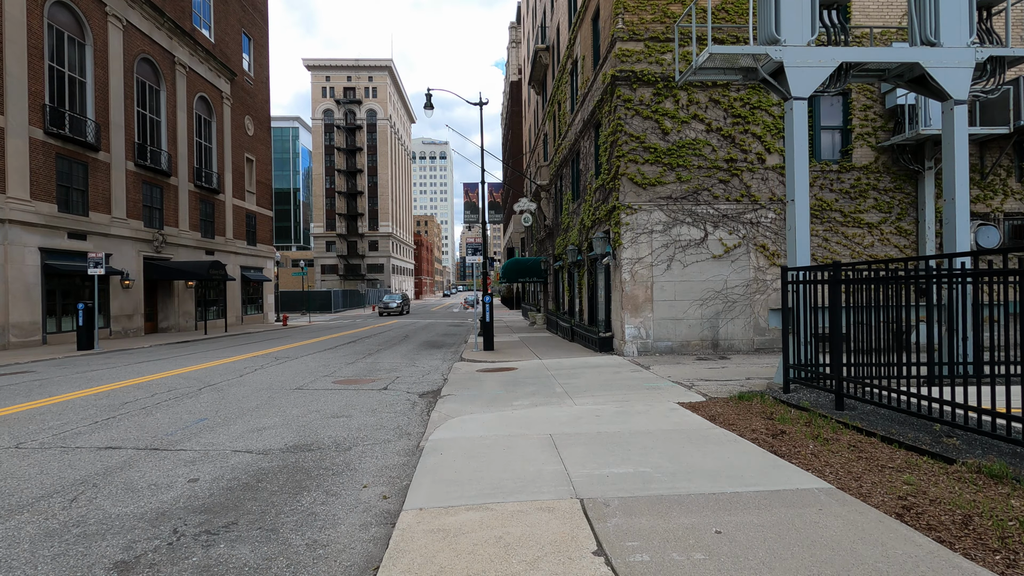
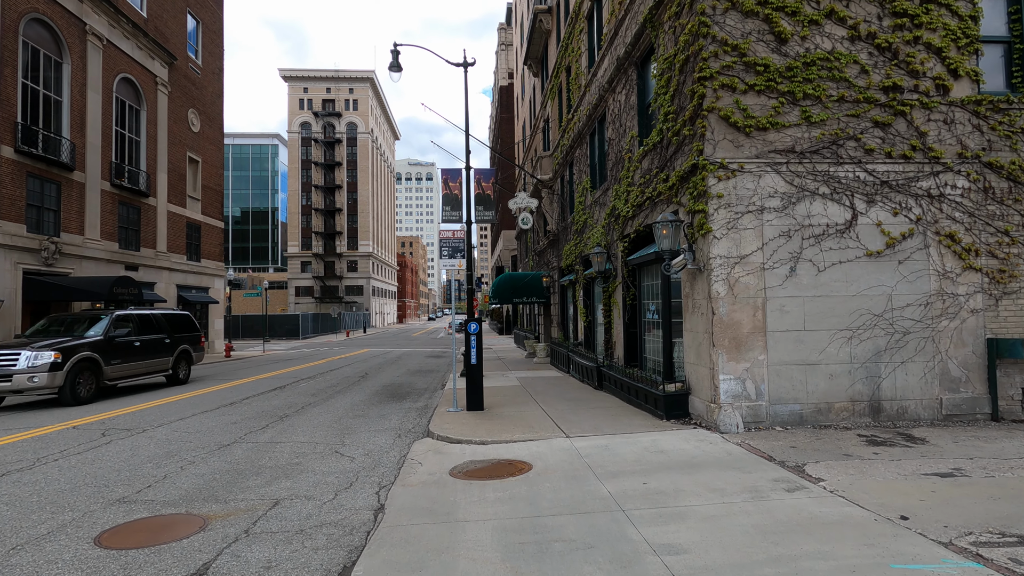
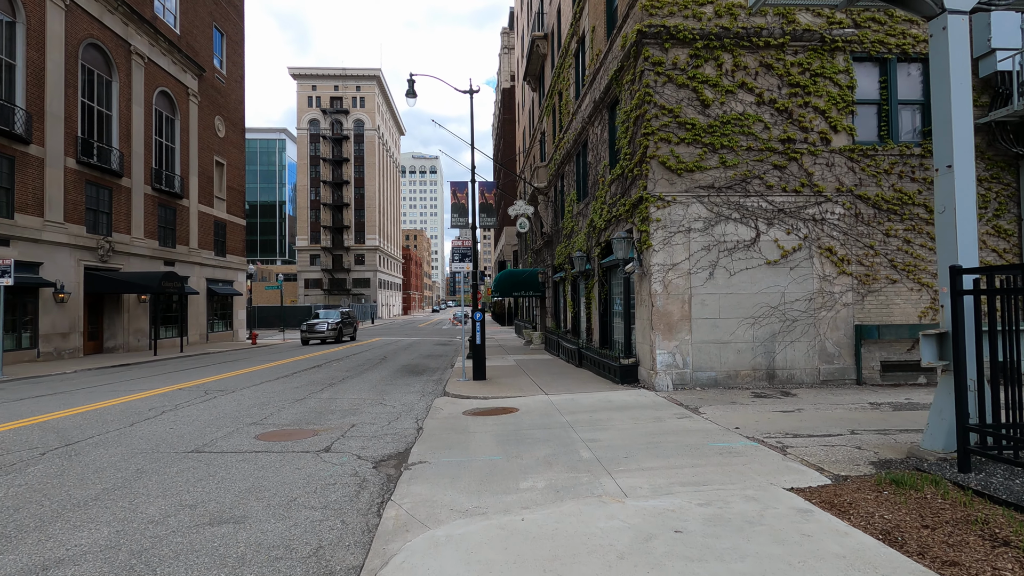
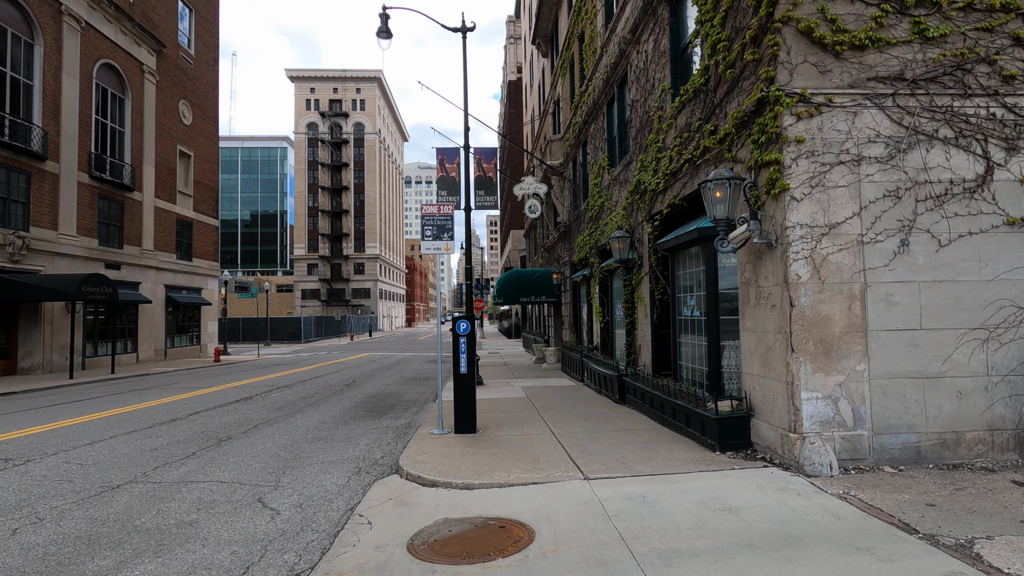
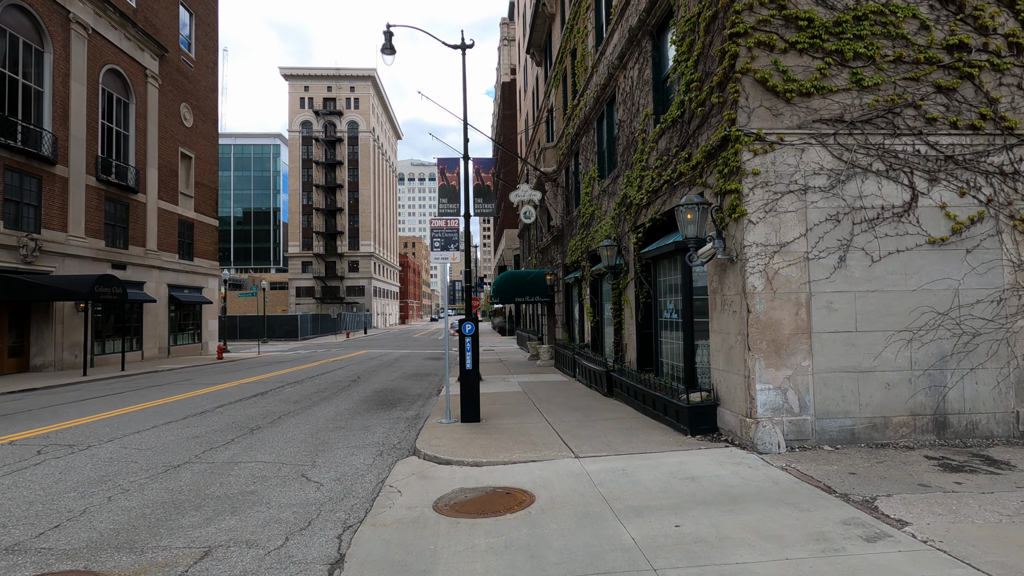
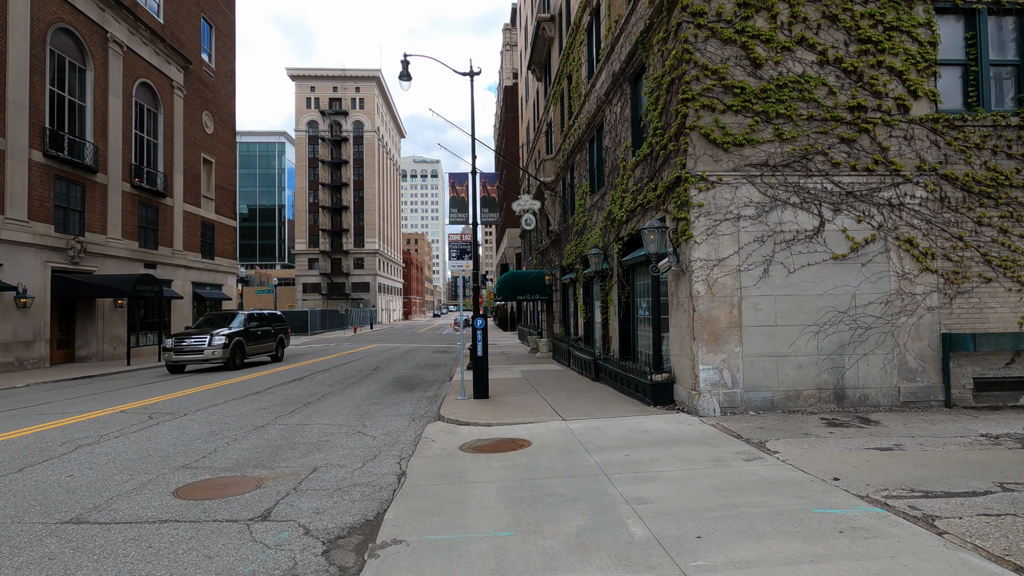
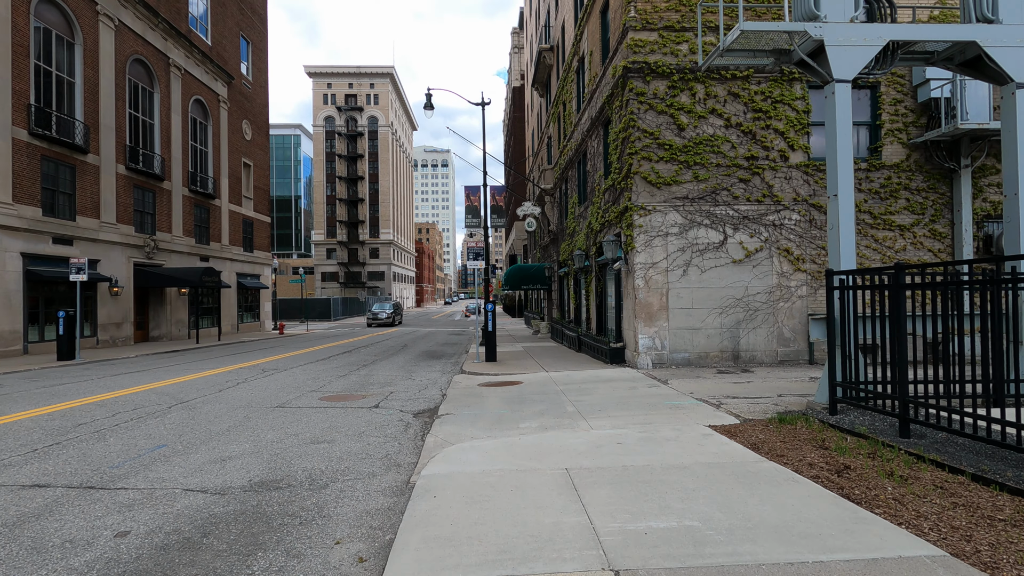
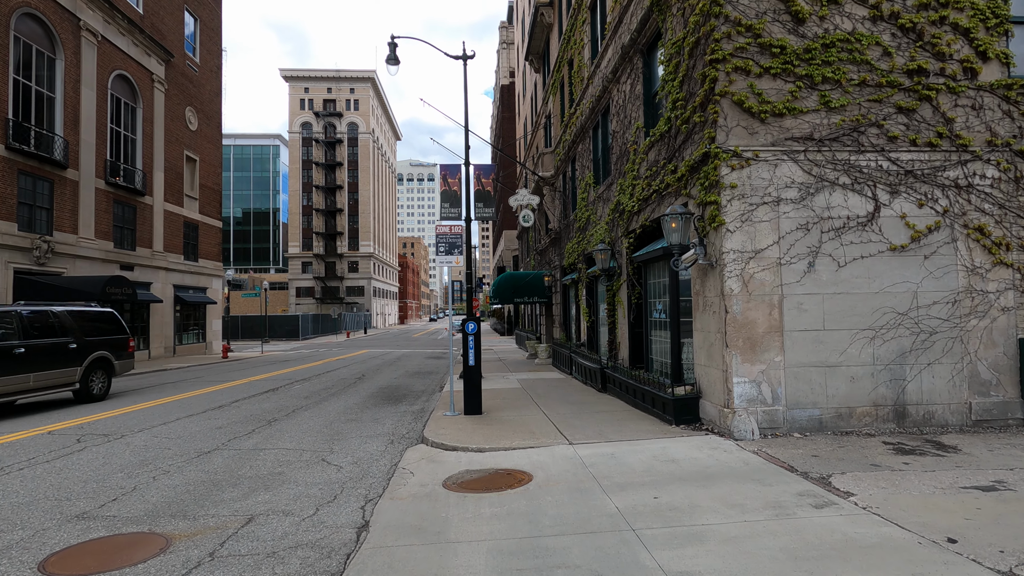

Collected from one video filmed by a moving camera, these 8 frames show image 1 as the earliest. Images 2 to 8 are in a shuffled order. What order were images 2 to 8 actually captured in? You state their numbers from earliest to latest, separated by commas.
7, 3, 6, 2, 8, 5, 4
